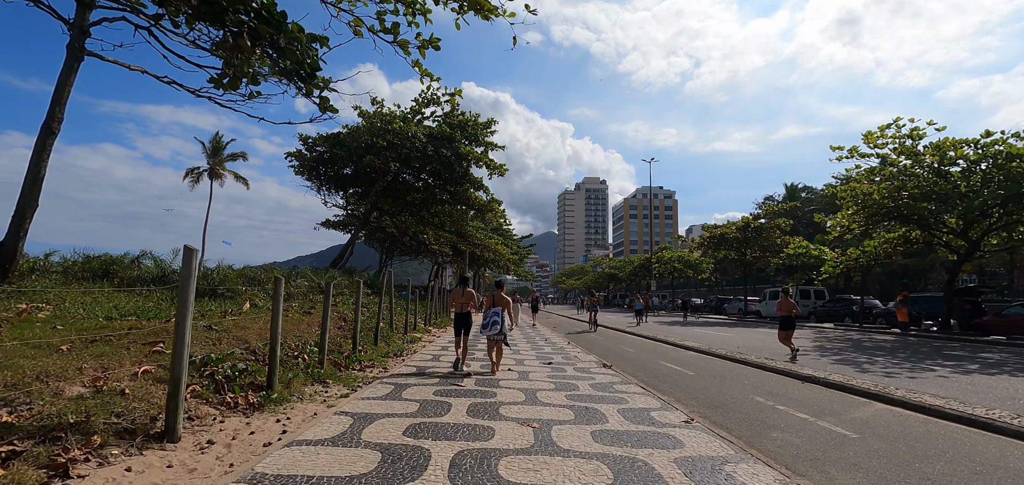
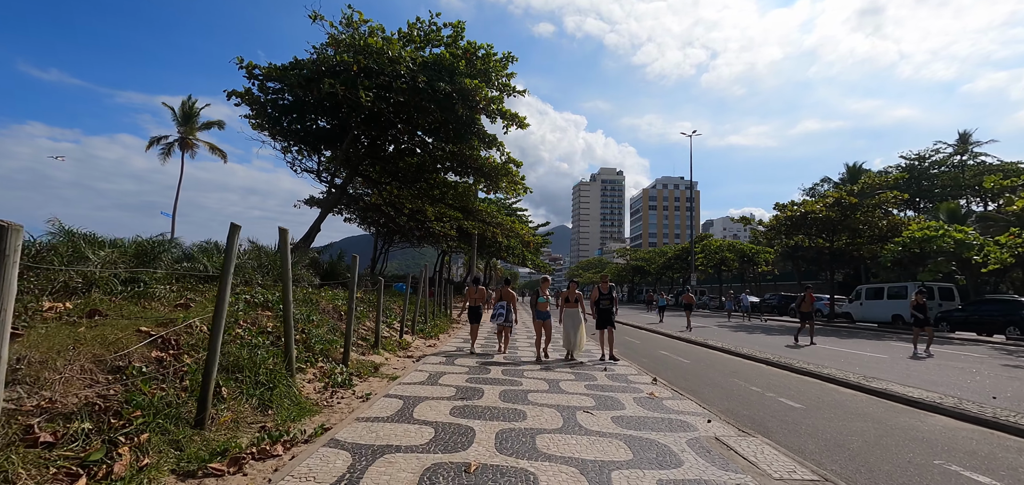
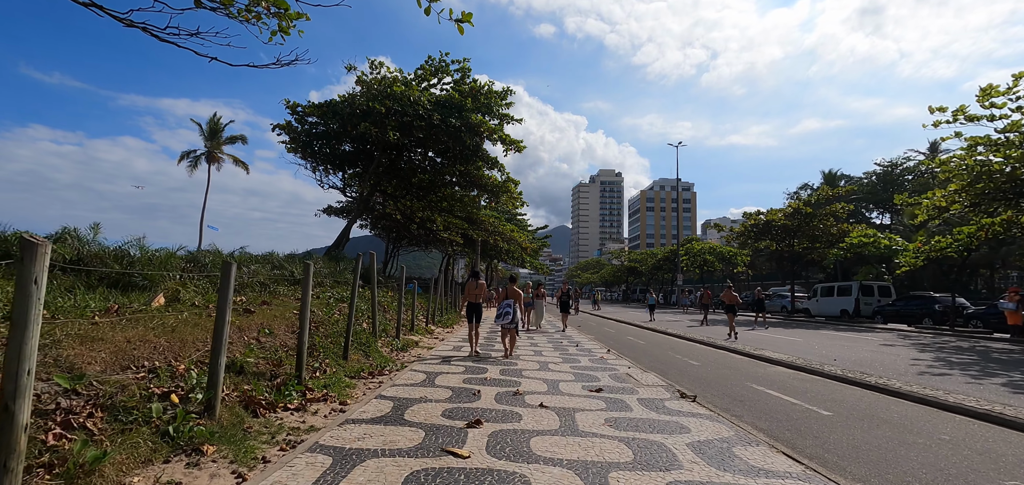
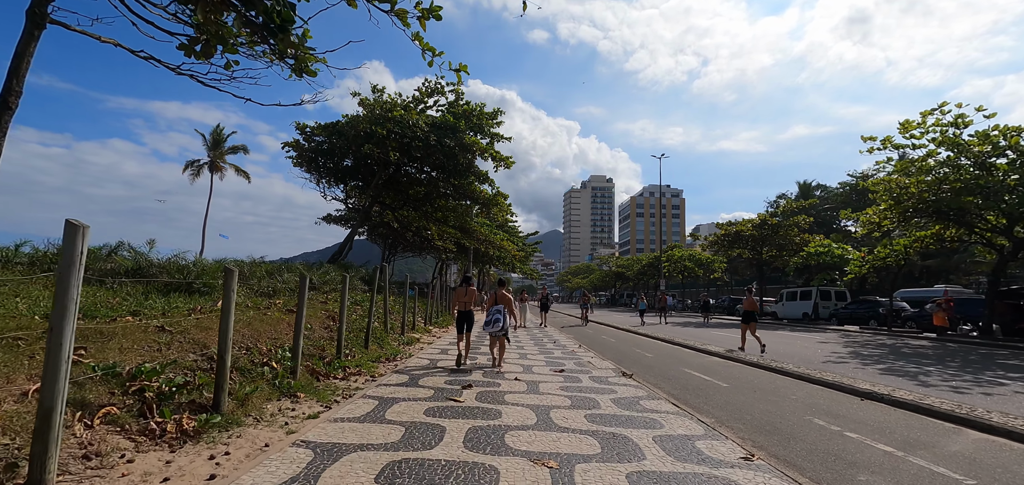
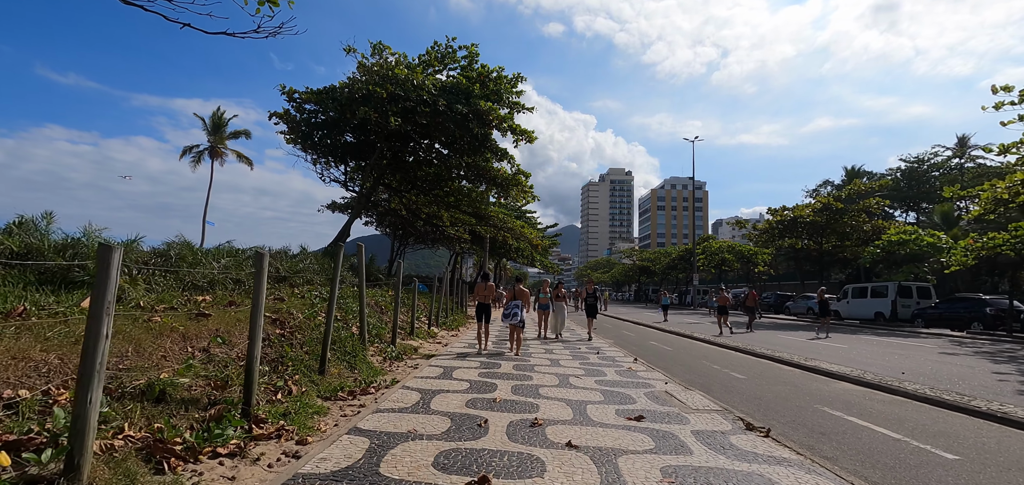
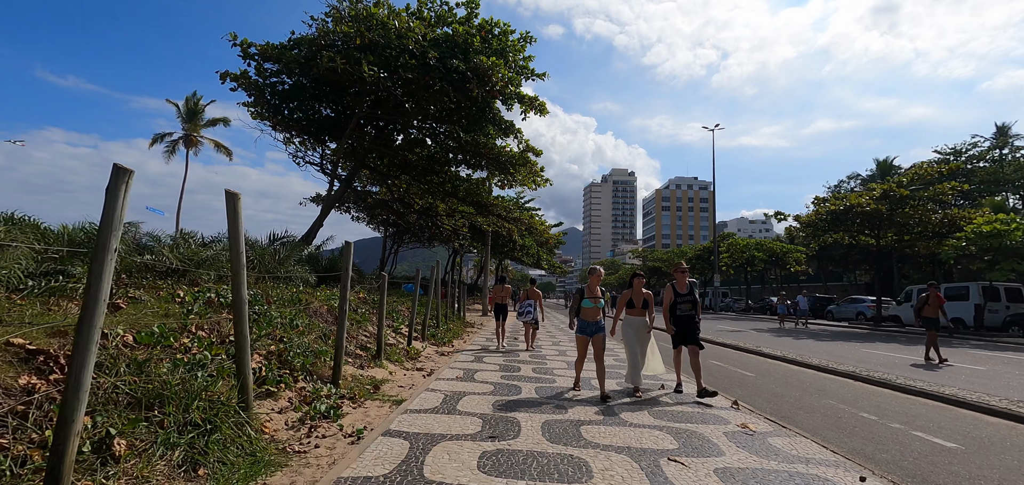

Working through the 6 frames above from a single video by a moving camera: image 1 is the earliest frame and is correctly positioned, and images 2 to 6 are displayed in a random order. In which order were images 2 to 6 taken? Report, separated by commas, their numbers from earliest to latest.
4, 3, 5, 2, 6
